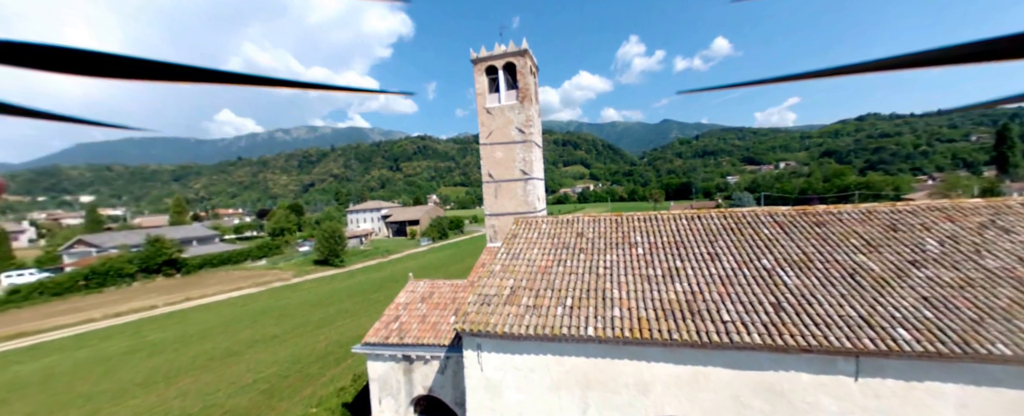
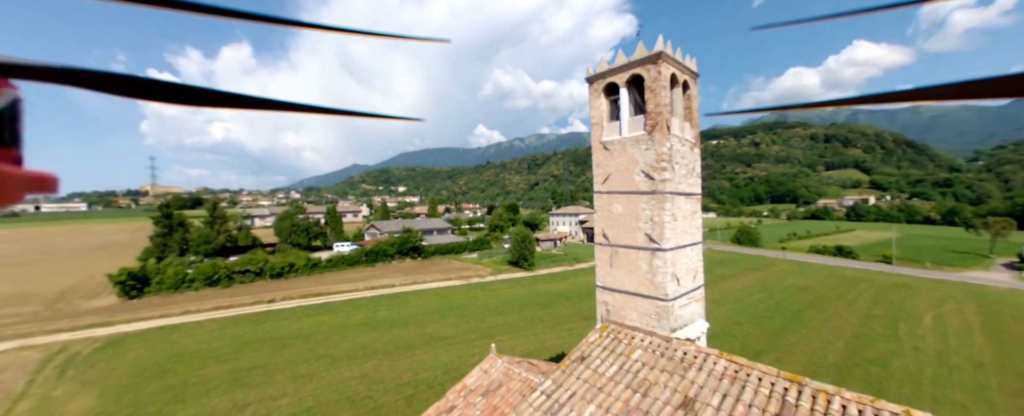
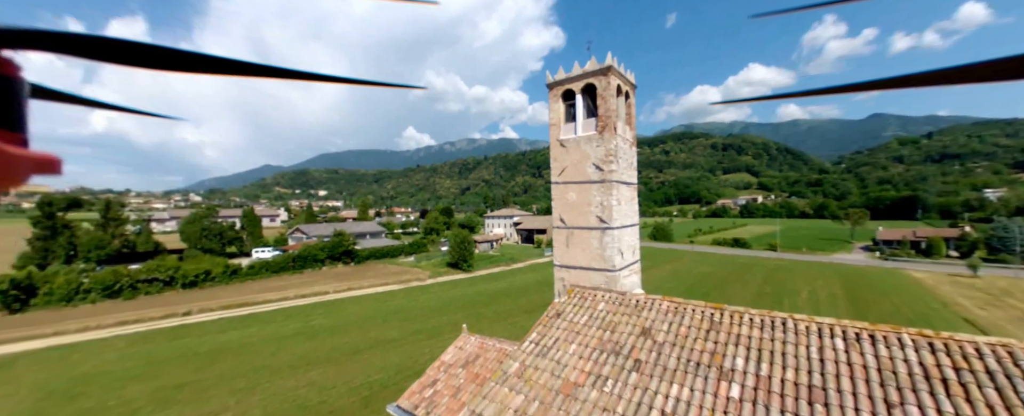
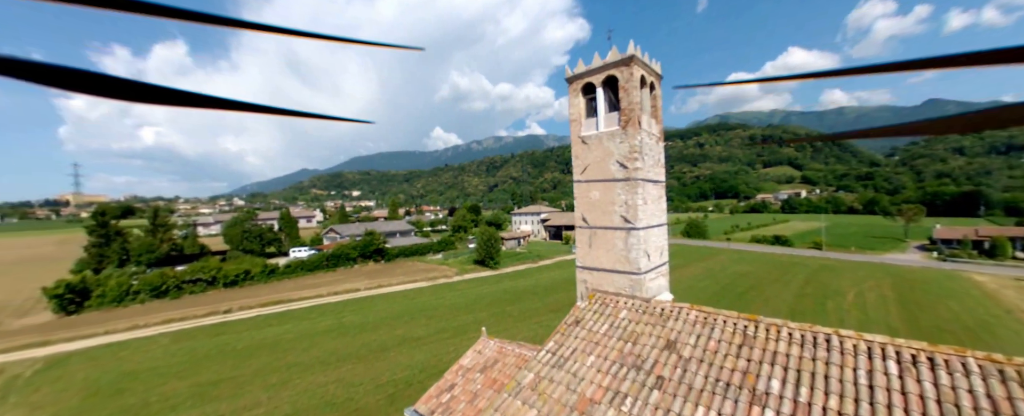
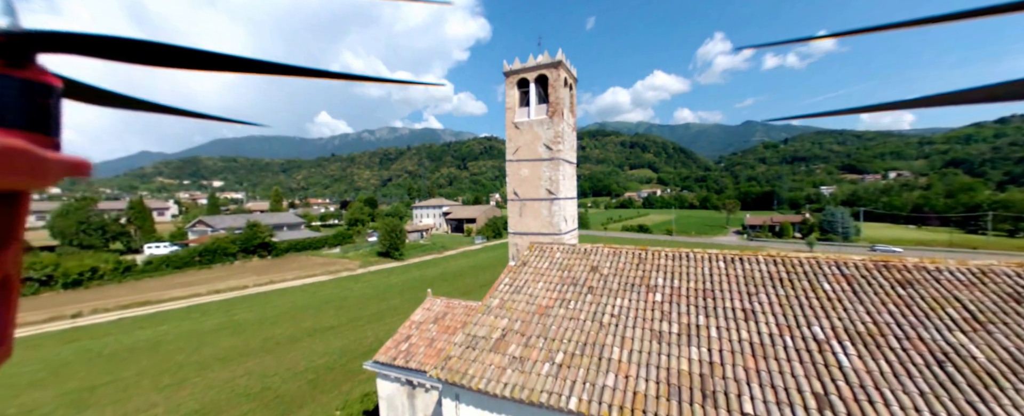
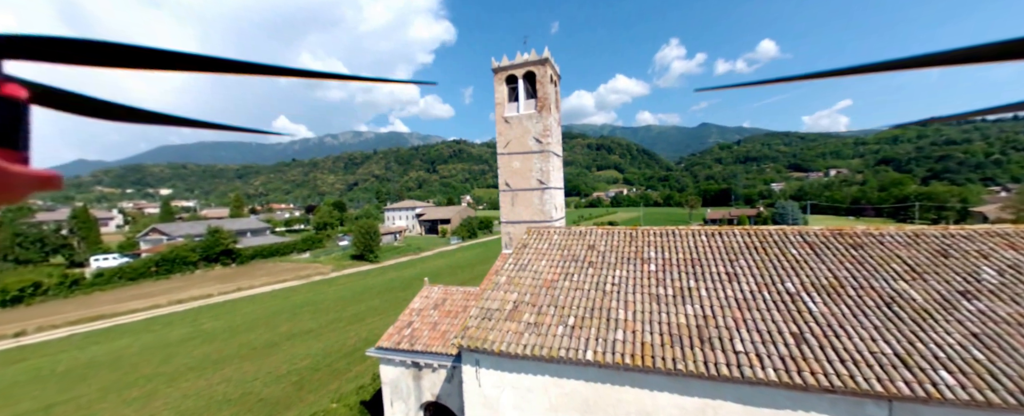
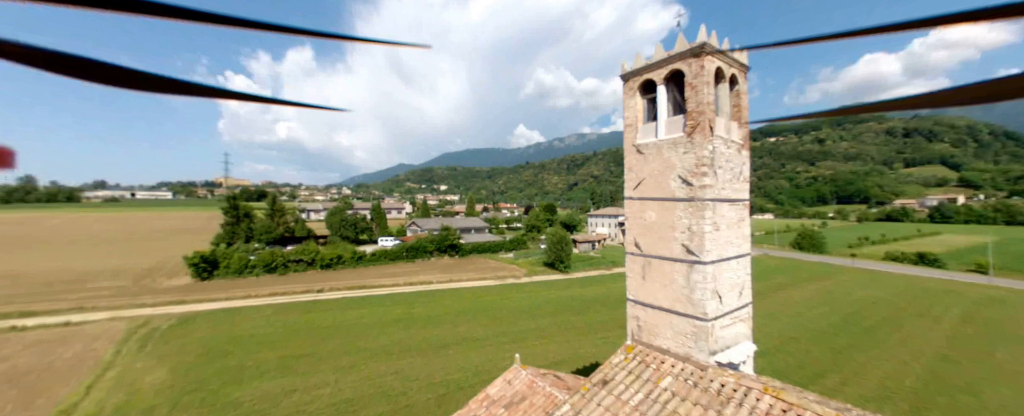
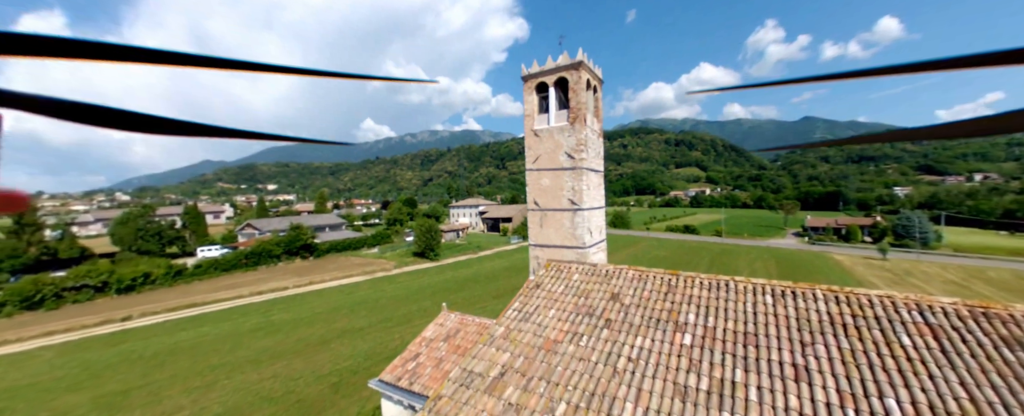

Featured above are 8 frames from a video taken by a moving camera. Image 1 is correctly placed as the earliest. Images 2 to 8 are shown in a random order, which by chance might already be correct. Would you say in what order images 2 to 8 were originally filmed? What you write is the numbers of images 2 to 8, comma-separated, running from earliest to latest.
6, 5, 8, 3, 4, 2, 7
